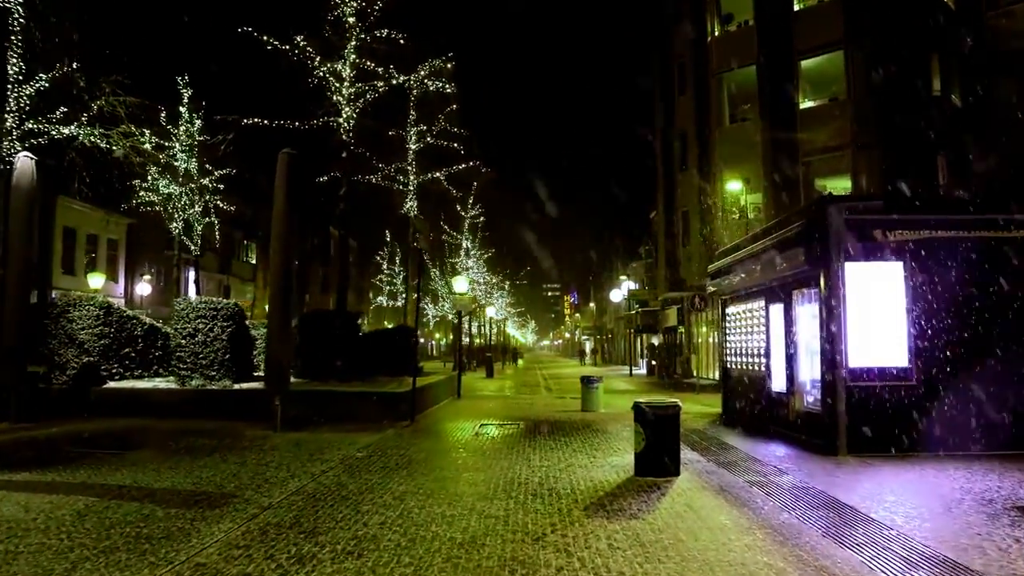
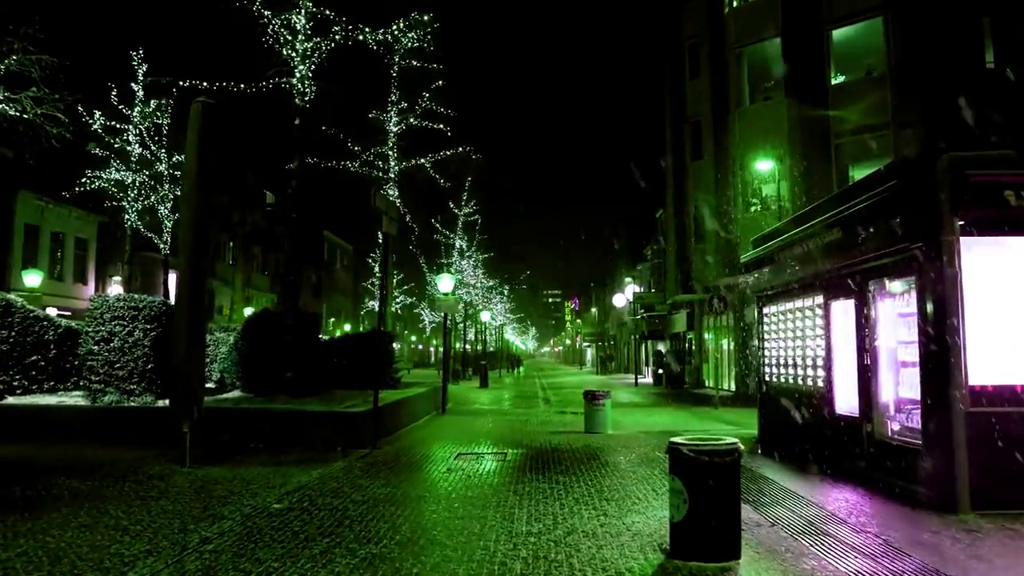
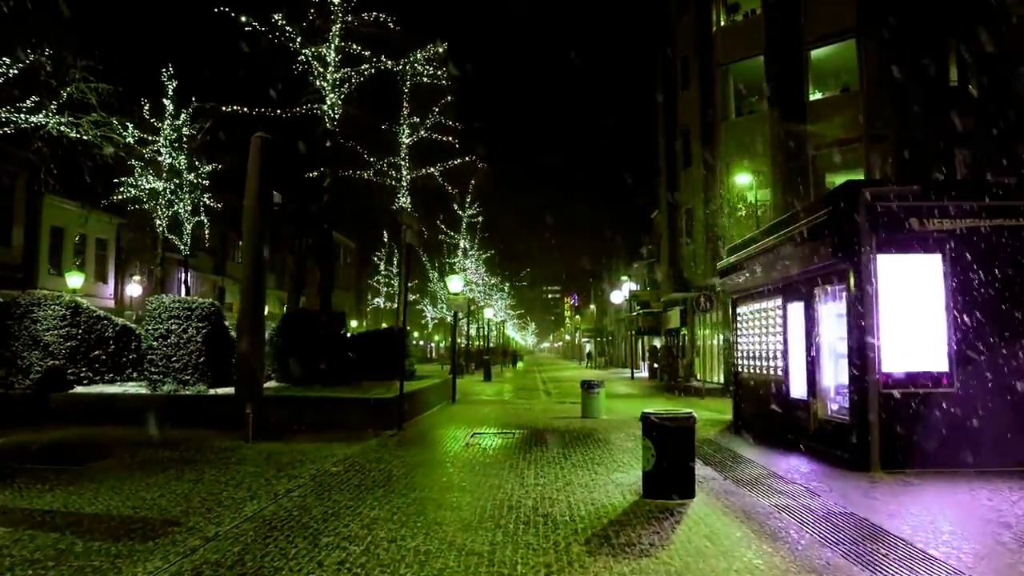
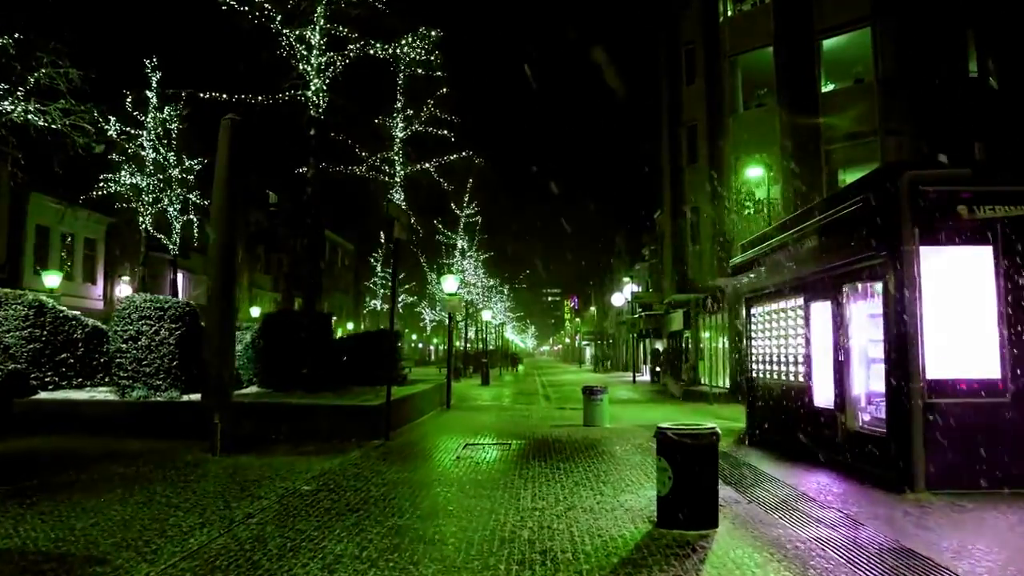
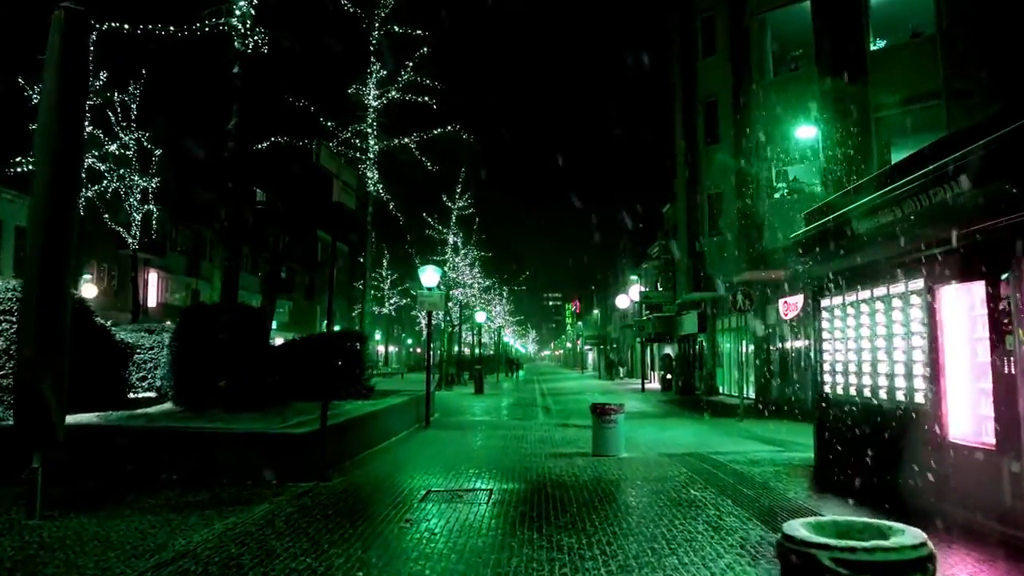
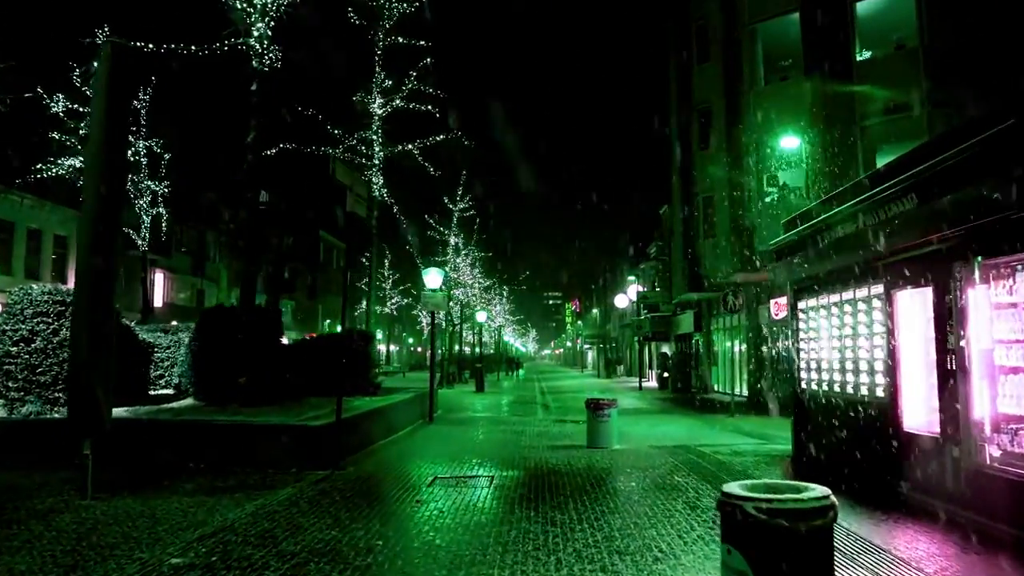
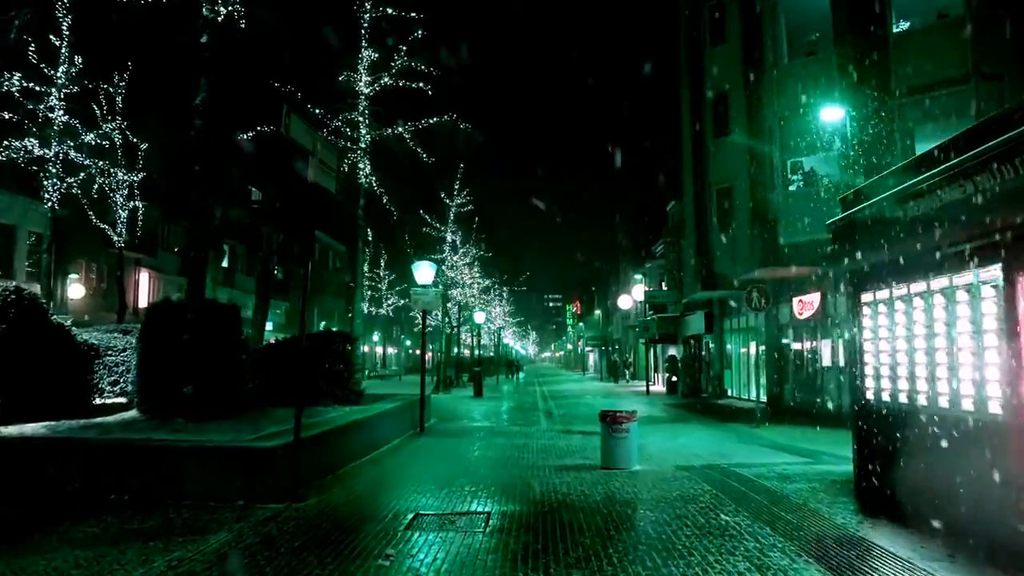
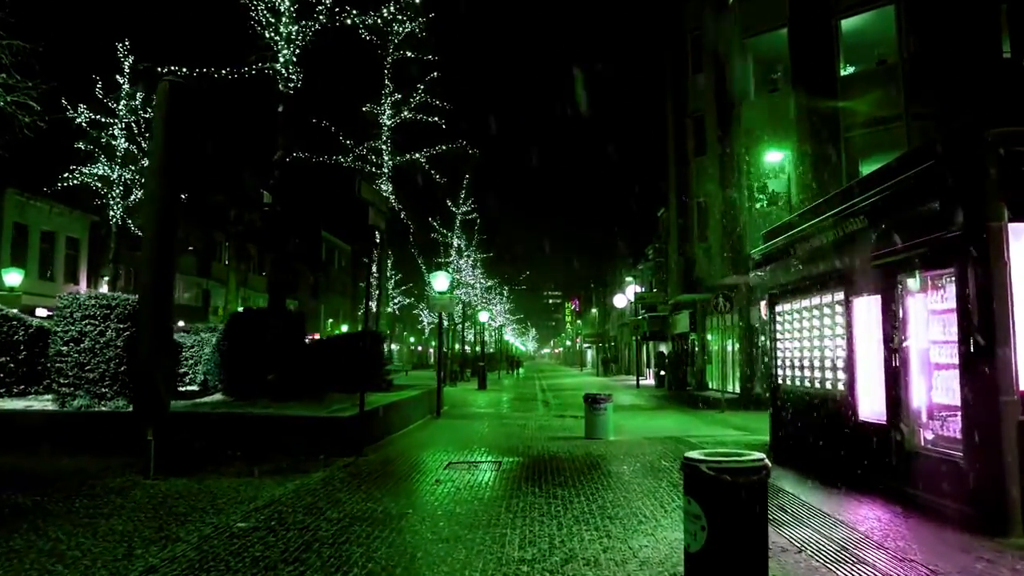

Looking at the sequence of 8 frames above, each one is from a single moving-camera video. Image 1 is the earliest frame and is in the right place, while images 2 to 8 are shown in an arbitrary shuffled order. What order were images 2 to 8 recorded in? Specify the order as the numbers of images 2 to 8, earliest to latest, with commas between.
3, 4, 2, 8, 6, 5, 7
